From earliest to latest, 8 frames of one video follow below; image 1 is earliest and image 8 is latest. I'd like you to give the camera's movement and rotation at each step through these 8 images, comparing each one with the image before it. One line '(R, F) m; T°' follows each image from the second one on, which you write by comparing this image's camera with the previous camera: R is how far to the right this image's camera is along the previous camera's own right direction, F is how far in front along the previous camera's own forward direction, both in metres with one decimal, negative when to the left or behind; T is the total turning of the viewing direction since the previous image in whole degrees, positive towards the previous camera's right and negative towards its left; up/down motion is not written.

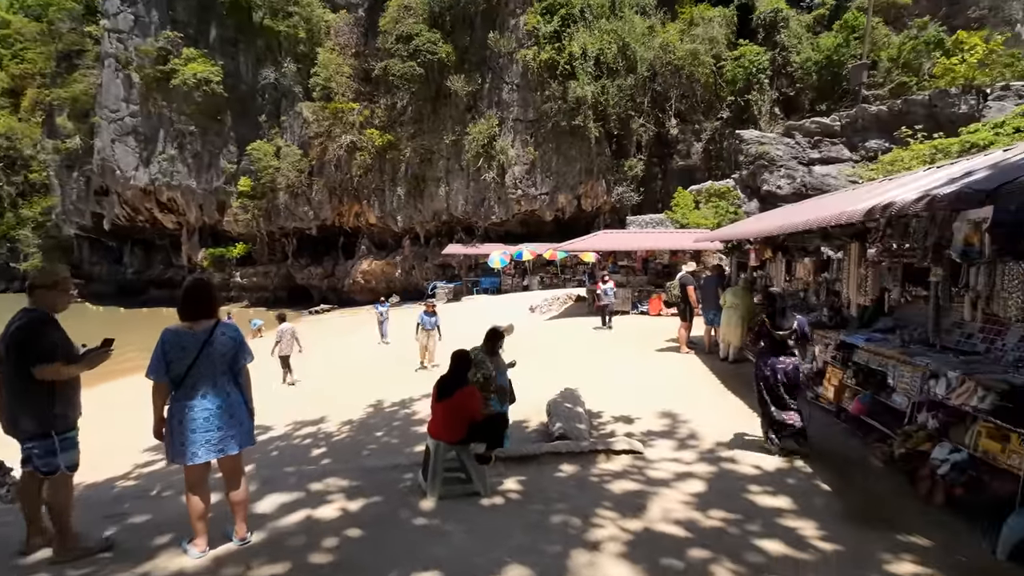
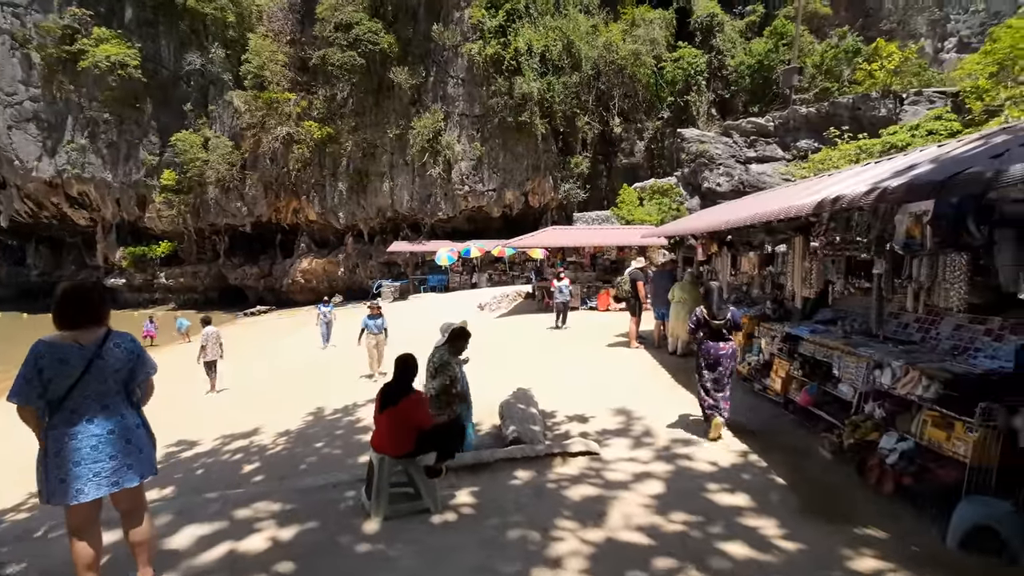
(0.0, +0.3) m; +6°
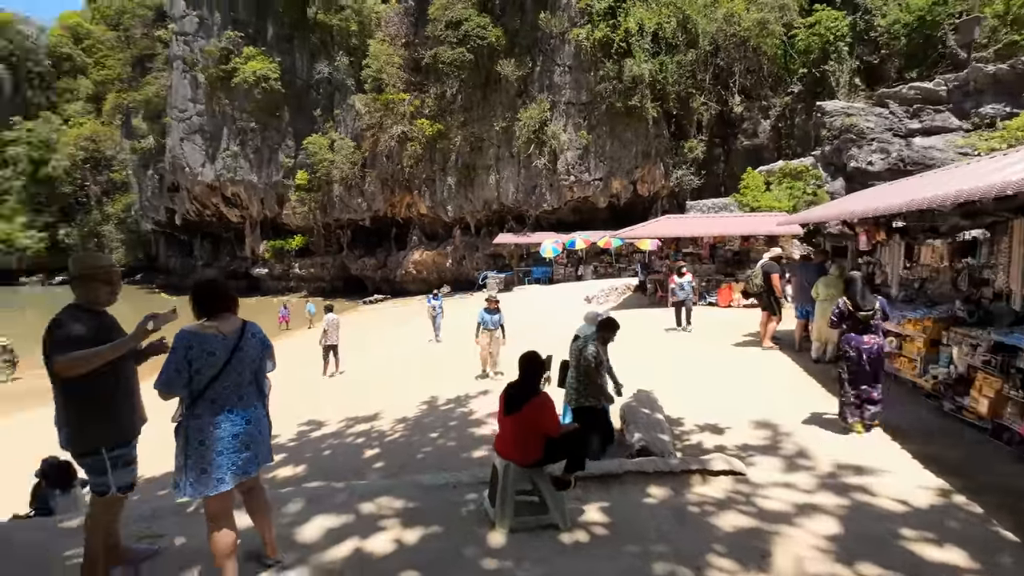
(-0.2, +0.3) m; -12°
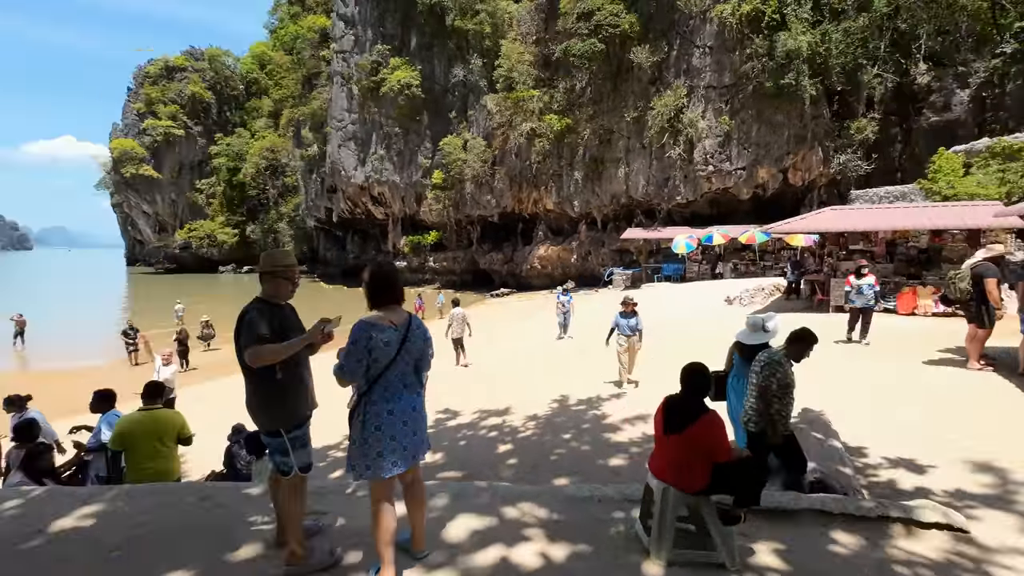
(-0.2, +0.2) m; -14°
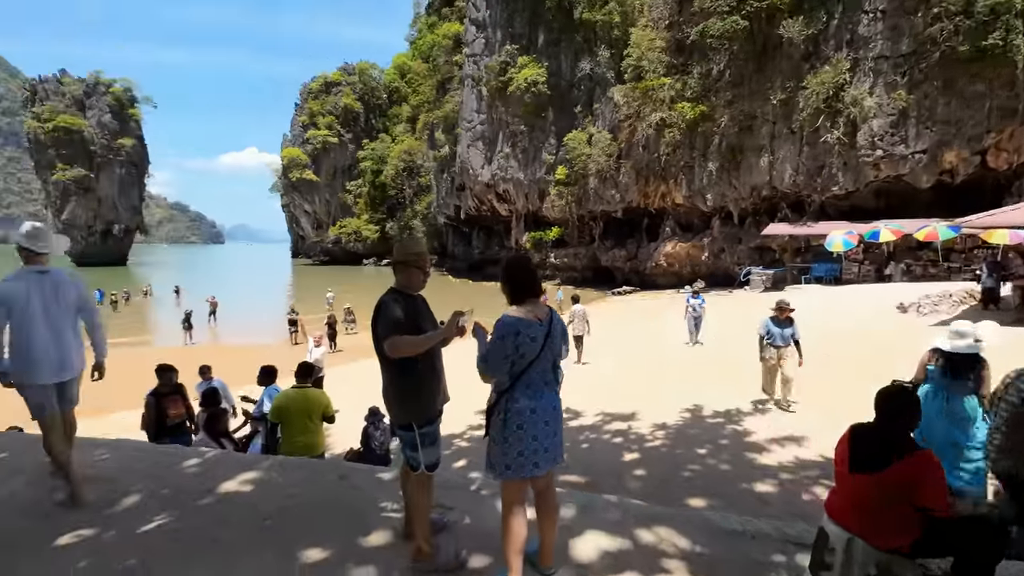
(-0.1, +0.2) m; -14°
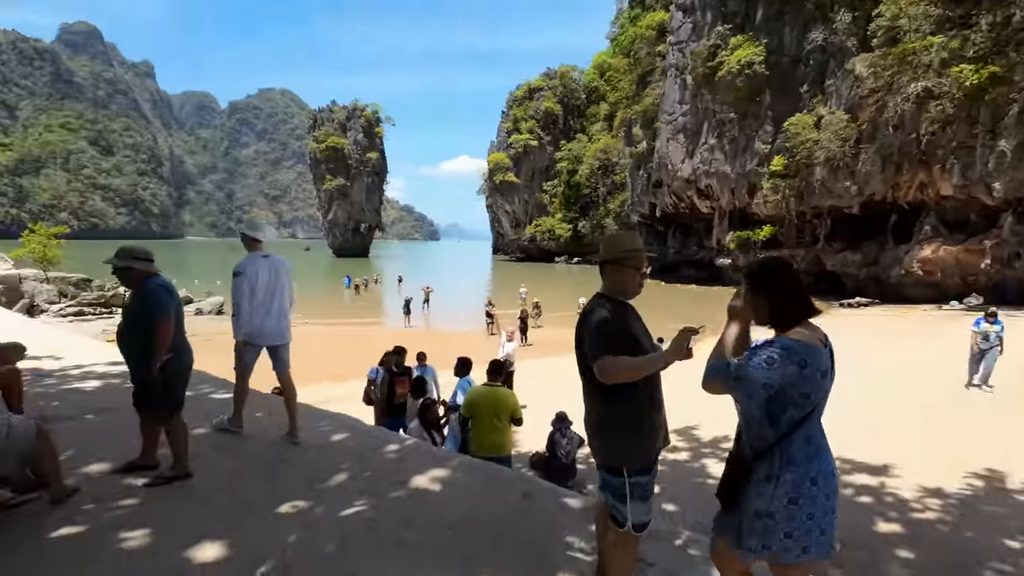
(-0.2, +0.5) m; -22°
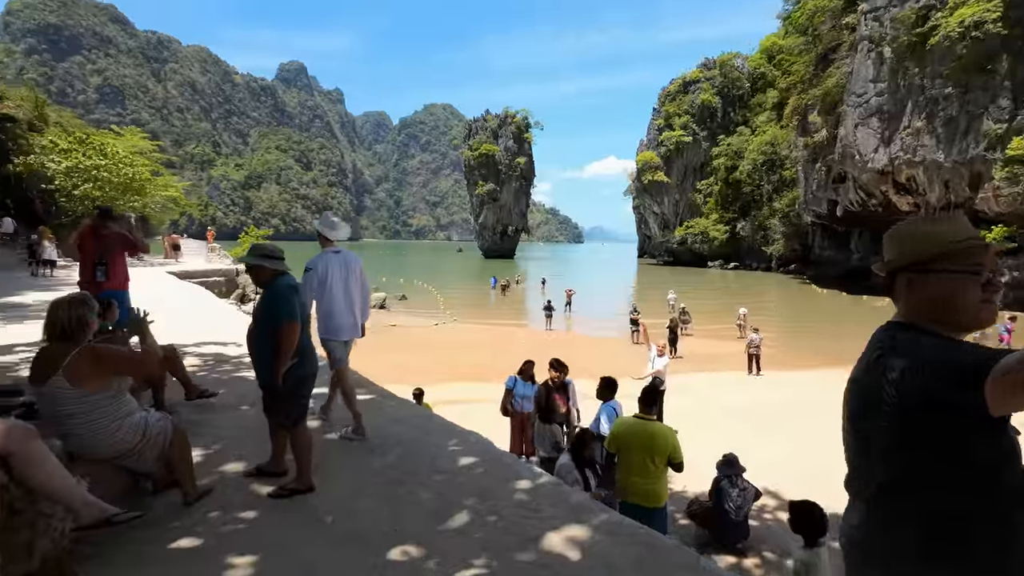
(-0.1, +0.7) m; -17°
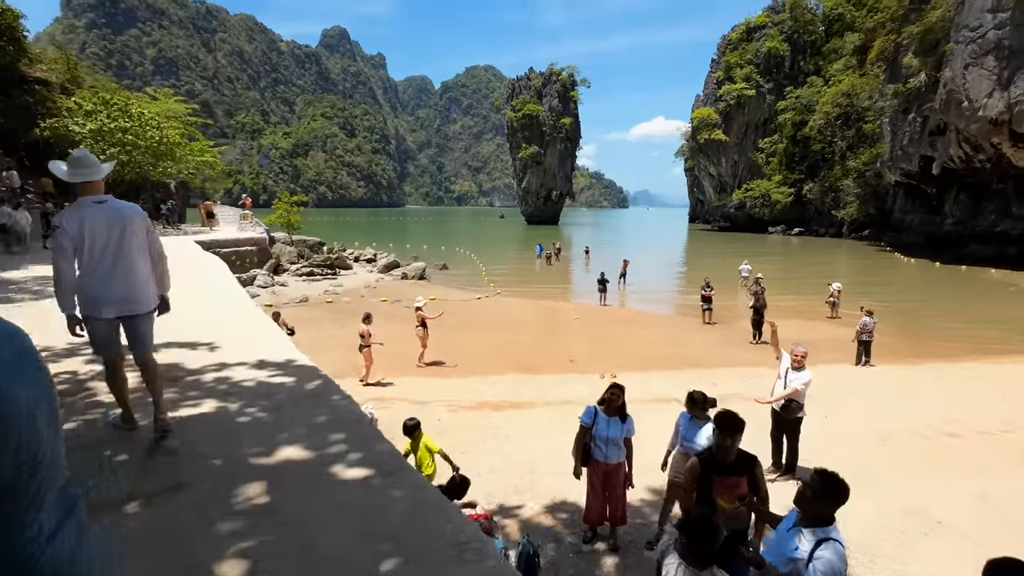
(-0.3, +2.2) m; -5°
